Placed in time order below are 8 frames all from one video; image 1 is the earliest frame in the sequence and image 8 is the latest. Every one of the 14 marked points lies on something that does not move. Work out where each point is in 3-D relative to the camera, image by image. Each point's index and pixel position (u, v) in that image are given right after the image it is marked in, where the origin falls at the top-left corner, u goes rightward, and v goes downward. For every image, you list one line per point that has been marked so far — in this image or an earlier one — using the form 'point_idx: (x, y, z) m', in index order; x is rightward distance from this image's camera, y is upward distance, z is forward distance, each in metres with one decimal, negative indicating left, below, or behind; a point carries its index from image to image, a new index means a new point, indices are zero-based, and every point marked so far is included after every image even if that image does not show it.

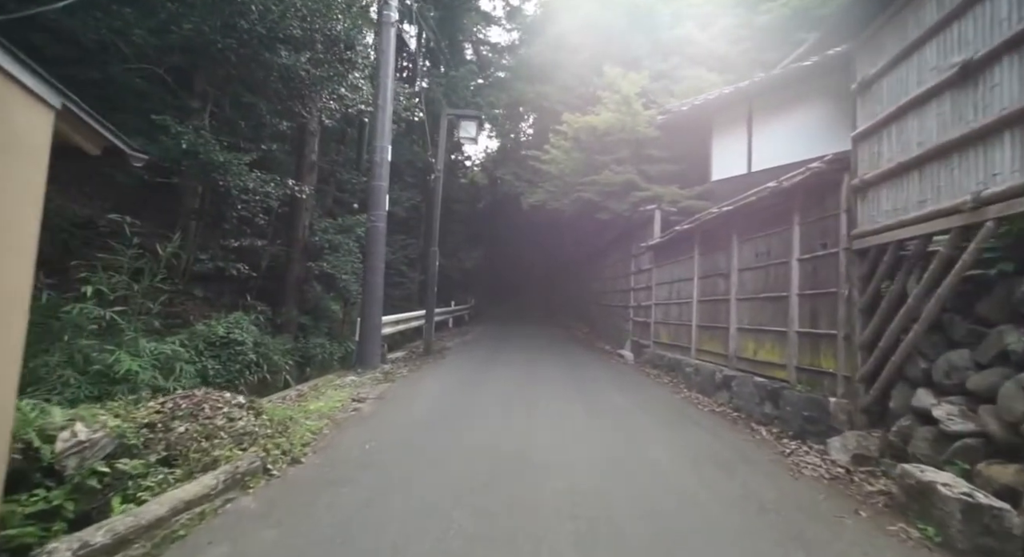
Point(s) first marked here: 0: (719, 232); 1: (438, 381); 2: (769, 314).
0: (+3.1, +0.7, +6.9) m
1: (-1.3, -1.8, +8.2) m
2: (+3.0, -0.4, +5.3) m
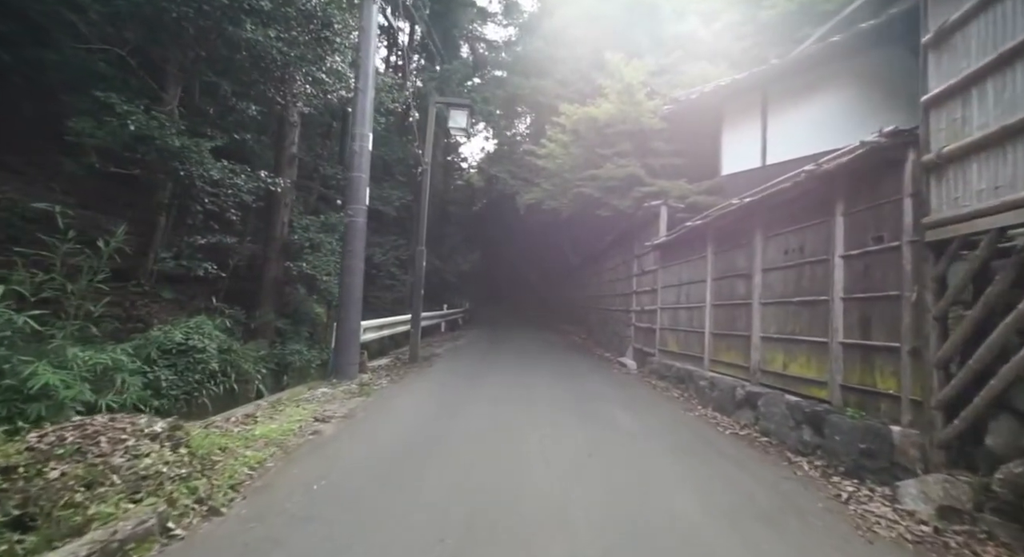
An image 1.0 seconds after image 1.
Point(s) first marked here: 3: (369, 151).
0: (+3.0, +0.7, +6.1) m
1: (-1.4, -1.8, +7.3) m
2: (+2.9, -0.4, +4.5) m
3: (-2.7, +2.4, +8.6) m
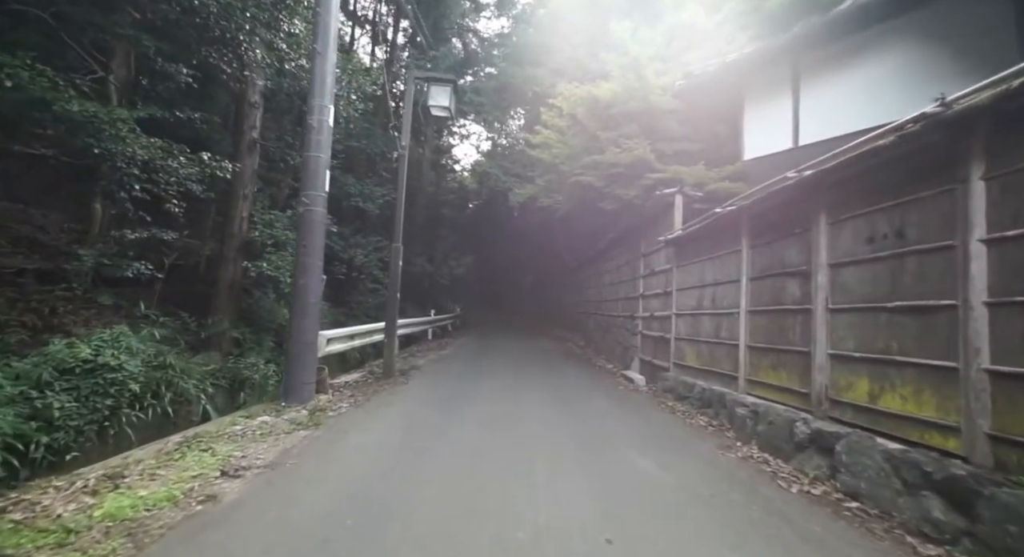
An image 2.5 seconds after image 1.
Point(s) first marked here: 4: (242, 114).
0: (+2.8, +0.7, +4.8) m
1: (-1.6, -1.8, +5.9) m
2: (+2.7, -0.4, +3.2) m
3: (-2.8, +2.3, +7.2) m
4: (-6.0, +3.6, +10.3) m
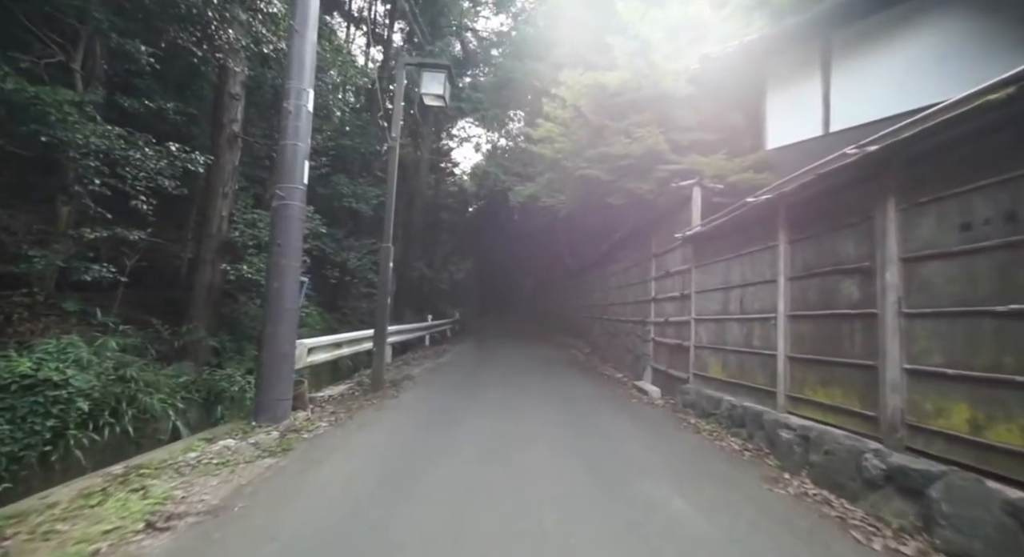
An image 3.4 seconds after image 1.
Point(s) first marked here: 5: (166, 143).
0: (+2.8, +0.7, +4.1) m
1: (-1.5, -1.9, +5.2) m
2: (+2.7, -0.4, +2.4) m
3: (-2.8, +2.3, +6.5) m
4: (-6.0, +3.6, +9.5) m
5: (-5.8, +2.2, +7.6) m
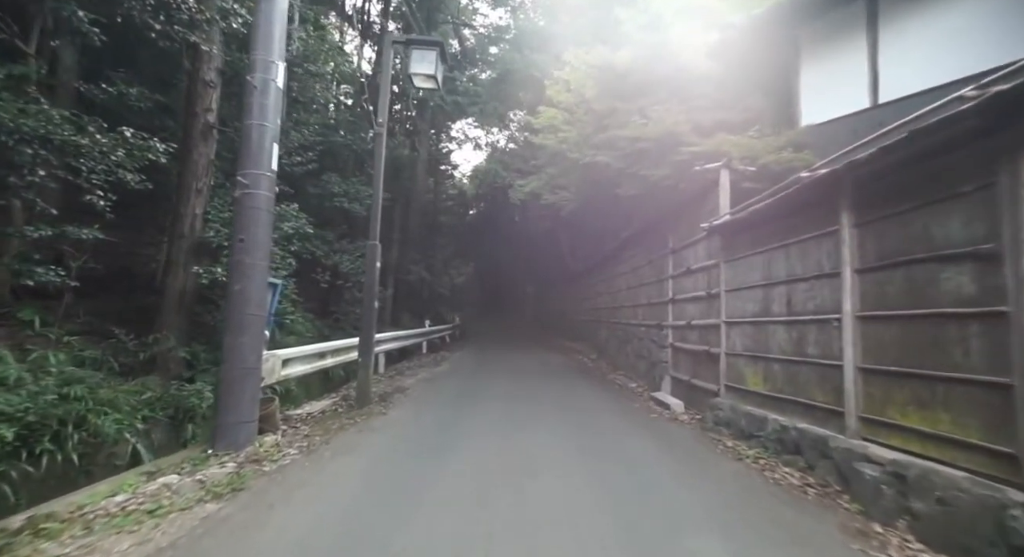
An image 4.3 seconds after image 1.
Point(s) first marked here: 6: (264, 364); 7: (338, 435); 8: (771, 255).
0: (+2.8, +0.8, +3.2) m
1: (-1.5, -1.9, +4.3) m
2: (+2.7, -0.3, +1.5) m
3: (-2.8, +2.3, +5.6) m
4: (-6.0, +3.5, +8.7) m
5: (-5.8, +2.2, +6.8) m
6: (-3.2, -1.1, +5.9) m
7: (-2.2, -1.9, +5.7) m
8: (+2.8, +0.2, +4.9) m
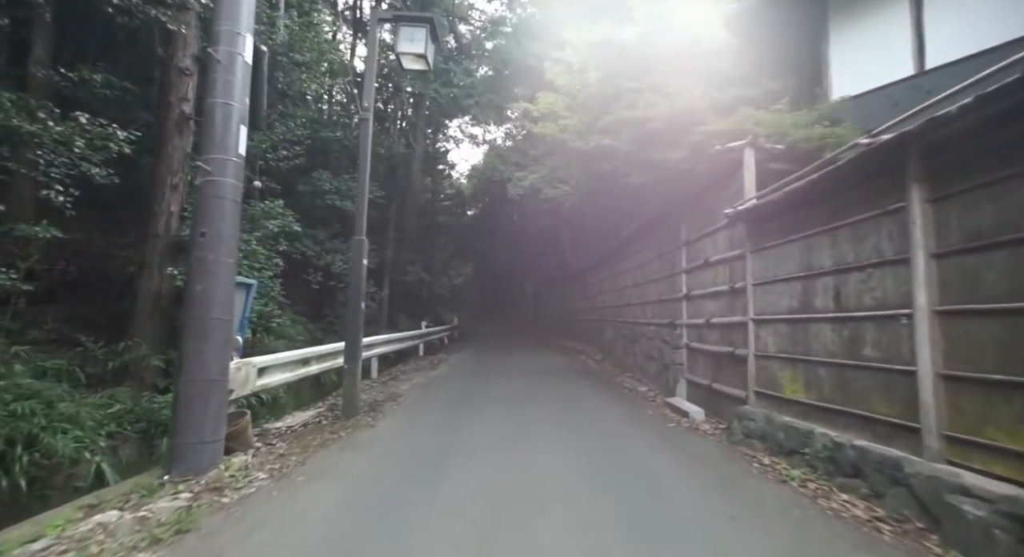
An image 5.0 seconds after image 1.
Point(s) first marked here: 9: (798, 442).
0: (+2.8, +0.8, +2.5) m
1: (-1.5, -1.8, +3.6) m
2: (+2.7, -0.2, +0.9) m
3: (-2.9, +2.3, +5.0) m
4: (-6.0, +3.4, +8.1) m
5: (-5.8, +2.2, +6.2) m
6: (-3.2, -1.1, +5.3) m
7: (-2.1, -1.9, +5.0) m
8: (+2.8, +0.3, +4.3) m
9: (+2.5, -1.4, +4.0) m
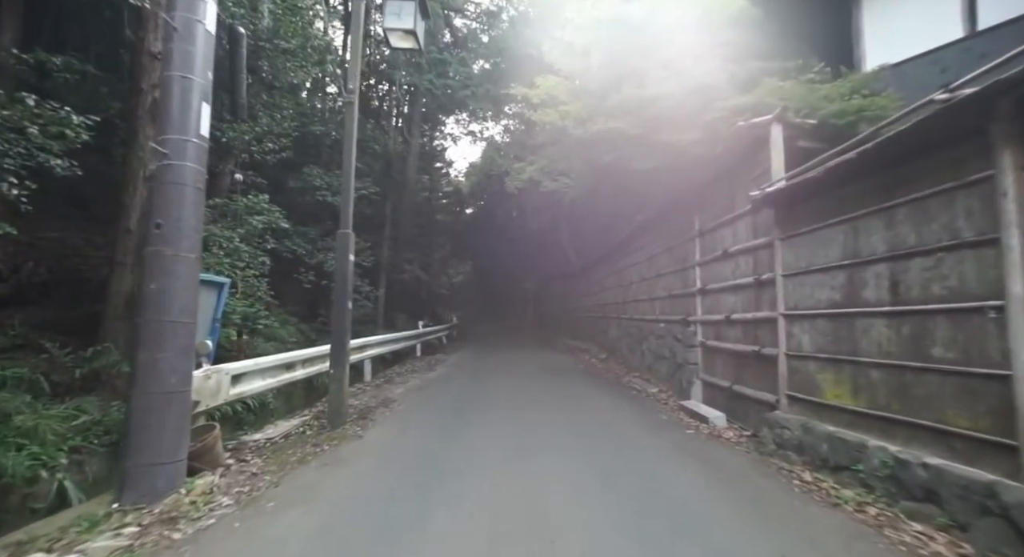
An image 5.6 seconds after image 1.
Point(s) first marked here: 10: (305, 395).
0: (+2.8, +0.9, +2.0) m
1: (-1.4, -1.8, +3.1) m
2: (+2.8, -0.1, +0.3) m
3: (-2.9, +2.3, +4.4) m
4: (-6.1, +3.4, +7.5) m
5: (-5.8, +2.2, +5.6) m
6: (-3.1, -1.1, +4.7) m
7: (-2.1, -1.9, +4.5) m
8: (+2.8, +0.4, +3.7) m
9: (+2.5, -1.3, +3.5) m
10: (-4.3, -2.4, +9.5) m
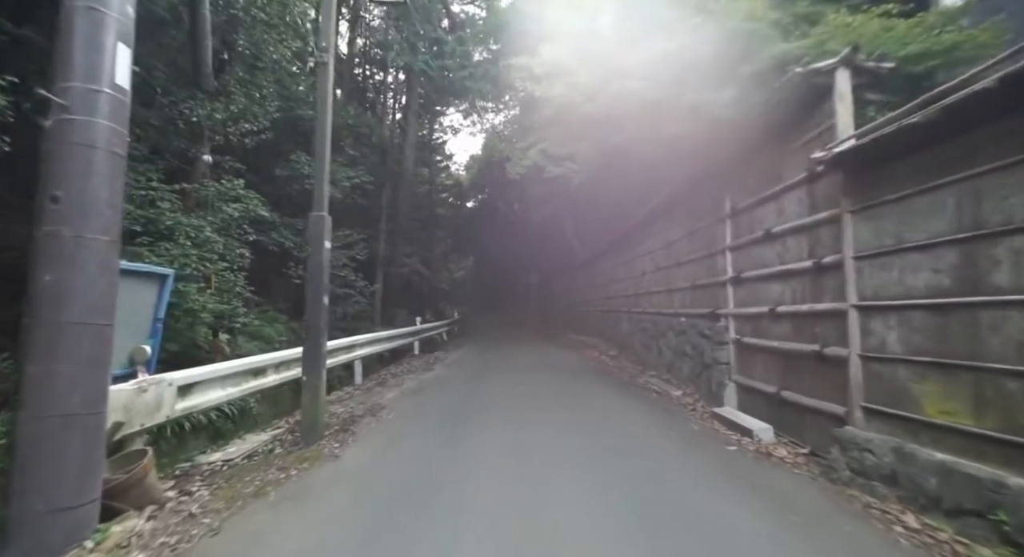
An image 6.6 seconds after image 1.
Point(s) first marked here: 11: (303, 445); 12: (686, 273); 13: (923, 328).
0: (+2.8, +1.0, +1.0) m
1: (-1.4, -1.7, +2.2) m
2: (+2.8, 0.0, -0.6) m
3: (-2.9, +2.4, +3.5) m
4: (-6.1, +3.5, +6.5) m
5: (-5.8, +2.2, +4.7) m
6: (-3.1, -1.0, +3.8) m
7: (-2.1, -1.8, +3.6) m
8: (+2.8, +0.5, +2.8) m
9: (+2.6, -1.2, +2.6) m
10: (-4.2, -2.3, +8.7) m
11: (-2.3, -1.9, +5.1) m
12: (+2.9, +0.1, +7.8) m
13: (+2.7, -0.3, +3.1) m
